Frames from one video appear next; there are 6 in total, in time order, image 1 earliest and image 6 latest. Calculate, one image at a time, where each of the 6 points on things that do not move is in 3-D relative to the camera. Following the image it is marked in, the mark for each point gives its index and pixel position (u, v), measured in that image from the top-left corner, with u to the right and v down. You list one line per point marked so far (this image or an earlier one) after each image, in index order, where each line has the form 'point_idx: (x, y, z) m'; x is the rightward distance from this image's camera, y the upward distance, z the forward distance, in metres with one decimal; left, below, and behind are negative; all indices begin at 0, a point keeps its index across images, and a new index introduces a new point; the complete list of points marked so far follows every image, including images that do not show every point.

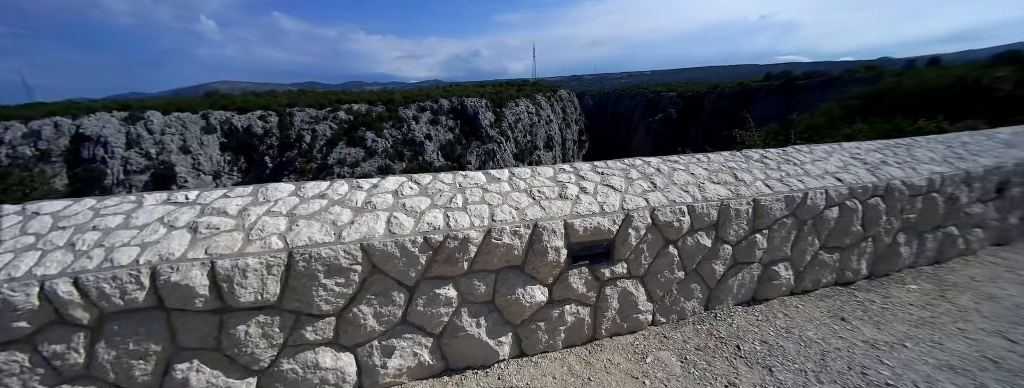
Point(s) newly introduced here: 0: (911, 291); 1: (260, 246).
0: (+3.4, -0.8, +2.8) m
1: (-1.2, -0.2, +1.5) m
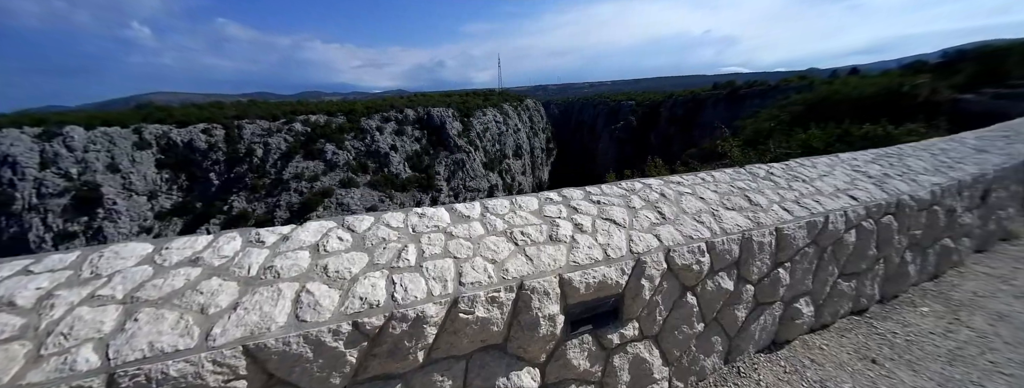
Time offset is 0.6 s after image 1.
0: (+3.2, -0.9, +2.6) m
1: (-1.2, -0.5, +0.9) m
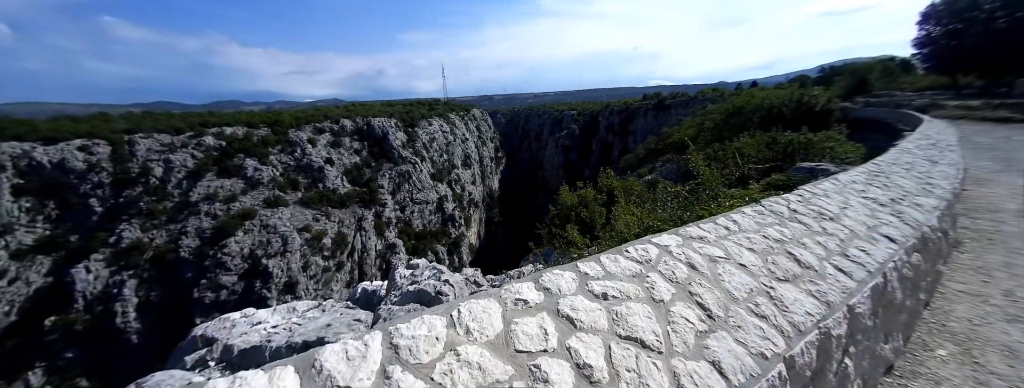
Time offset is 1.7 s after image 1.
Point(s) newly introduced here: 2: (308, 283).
0: (+2.9, -1.1, +2.2) m
1: (-1.2, -0.8, -0.2) m
2: (-10.5, -4.4, +17.1) m
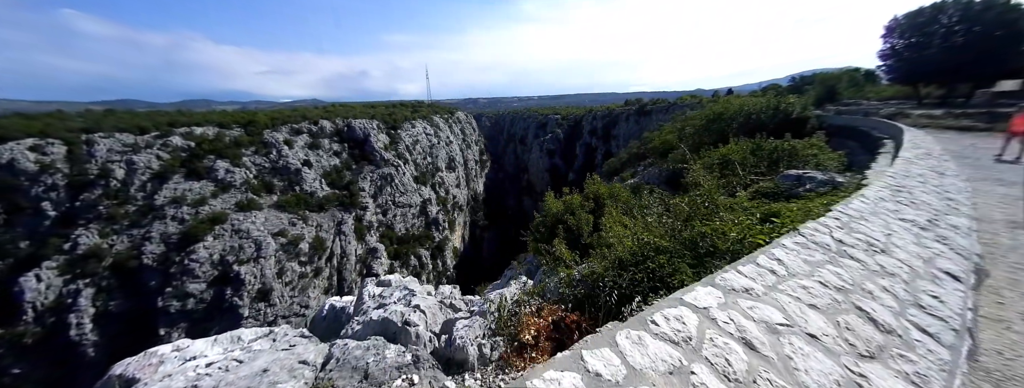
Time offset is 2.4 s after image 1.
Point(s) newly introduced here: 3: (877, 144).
0: (+2.8, -1.3, +1.9) m
1: (-1.2, -0.9, -0.7) m
2: (-11.3, -4.7, +16.1) m
3: (+10.6, +1.5, +9.5) m
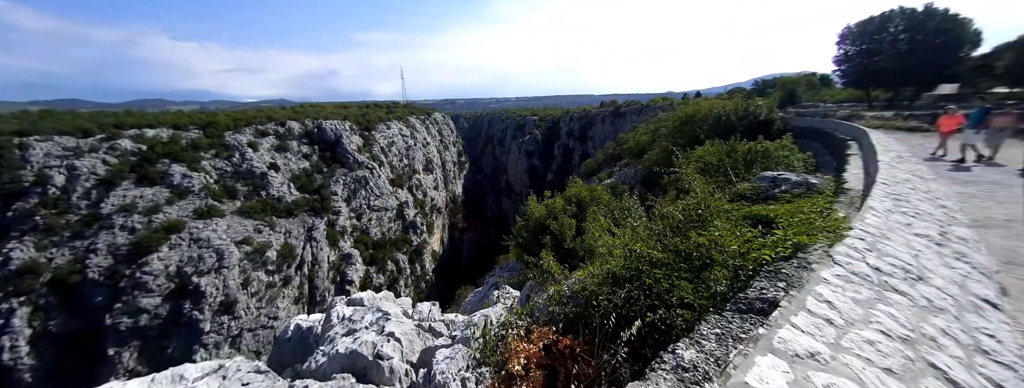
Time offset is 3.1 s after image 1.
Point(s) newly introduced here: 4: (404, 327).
0: (+2.7, -1.3, +1.8) m
1: (-1.1, -1.0, -1.0) m
2: (-12.2, -5.0, +15.0) m
3: (+10.0, +1.5, +9.9) m
4: (-1.4, -1.7, +4.2) m
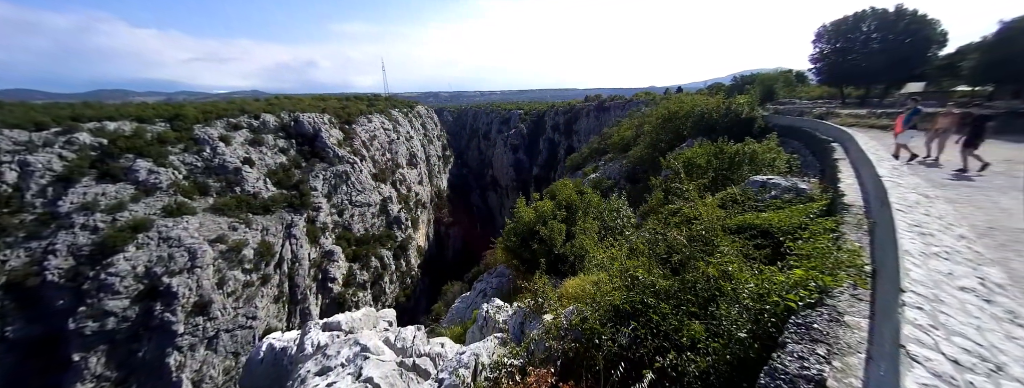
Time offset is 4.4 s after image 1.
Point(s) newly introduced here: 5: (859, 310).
0: (+2.7, -1.6, +1.7) m
1: (-1.0, -1.3, -1.3) m
2: (-12.8, -5.0, +14.3) m
3: (+9.6, +1.5, +10.0) m
4: (-1.5, -1.9, +3.9) m
5: (+2.5, -0.8, +2.4) m
